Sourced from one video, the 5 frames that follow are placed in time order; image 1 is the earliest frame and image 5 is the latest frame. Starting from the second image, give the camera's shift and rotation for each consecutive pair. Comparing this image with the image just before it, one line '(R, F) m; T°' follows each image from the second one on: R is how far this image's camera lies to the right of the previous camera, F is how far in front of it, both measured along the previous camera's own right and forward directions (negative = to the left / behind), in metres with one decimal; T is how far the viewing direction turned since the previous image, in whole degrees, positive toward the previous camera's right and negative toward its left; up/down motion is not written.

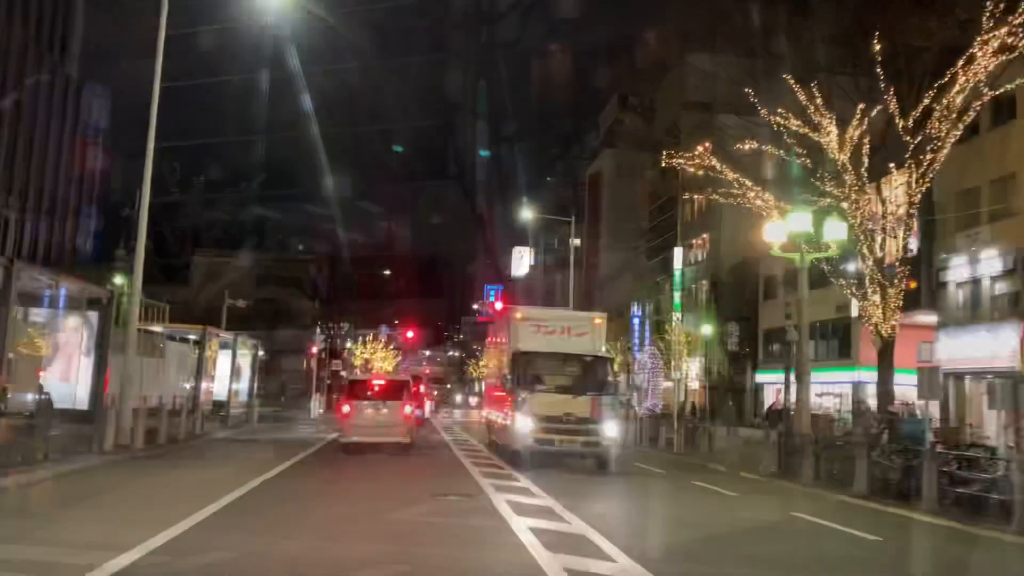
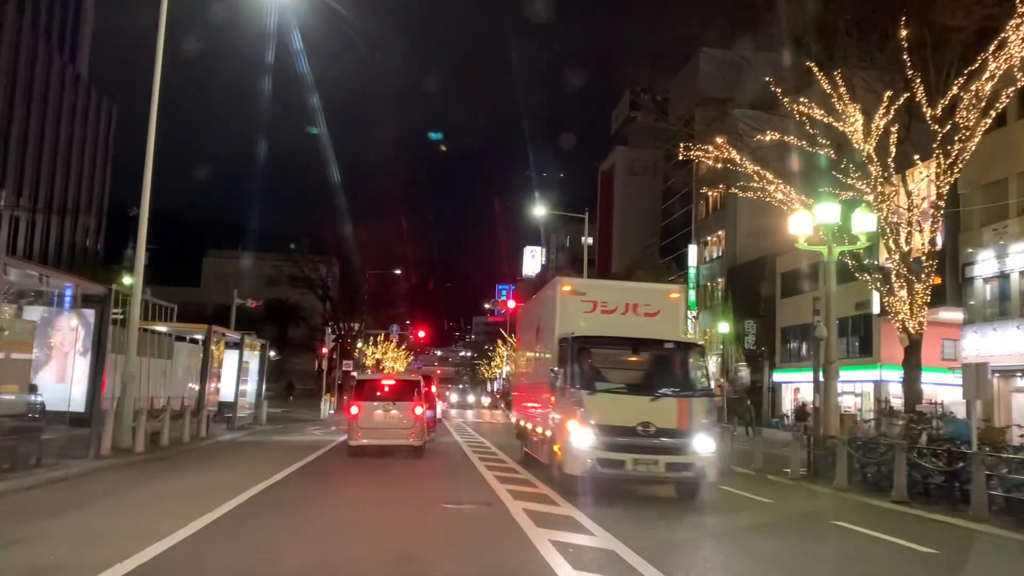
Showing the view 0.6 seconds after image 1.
(-0.1, +0.7) m; -1°
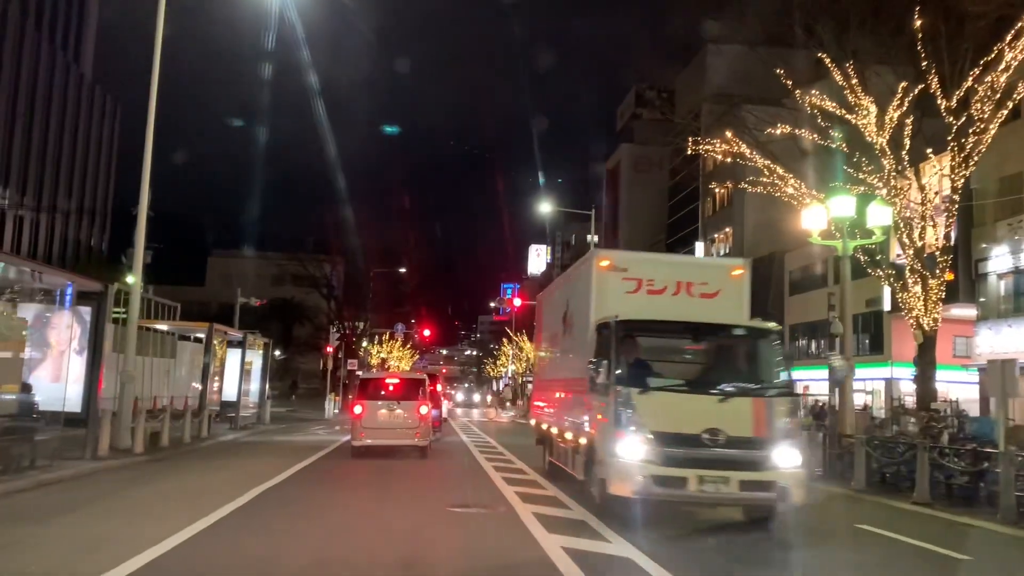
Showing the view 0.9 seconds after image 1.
(0.0, +0.4) m; 0°
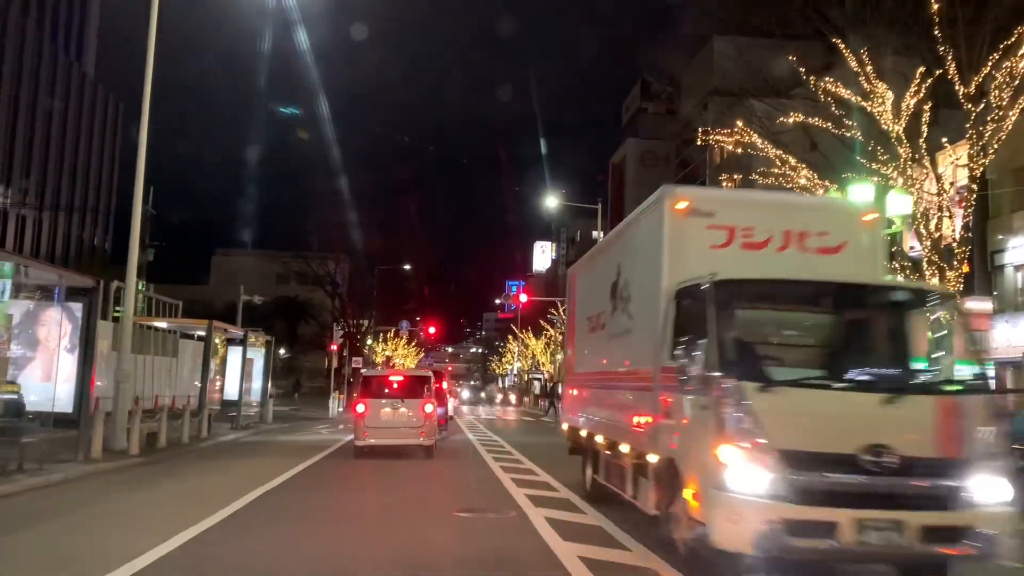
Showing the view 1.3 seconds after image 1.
(0.0, +0.5) m; 0°
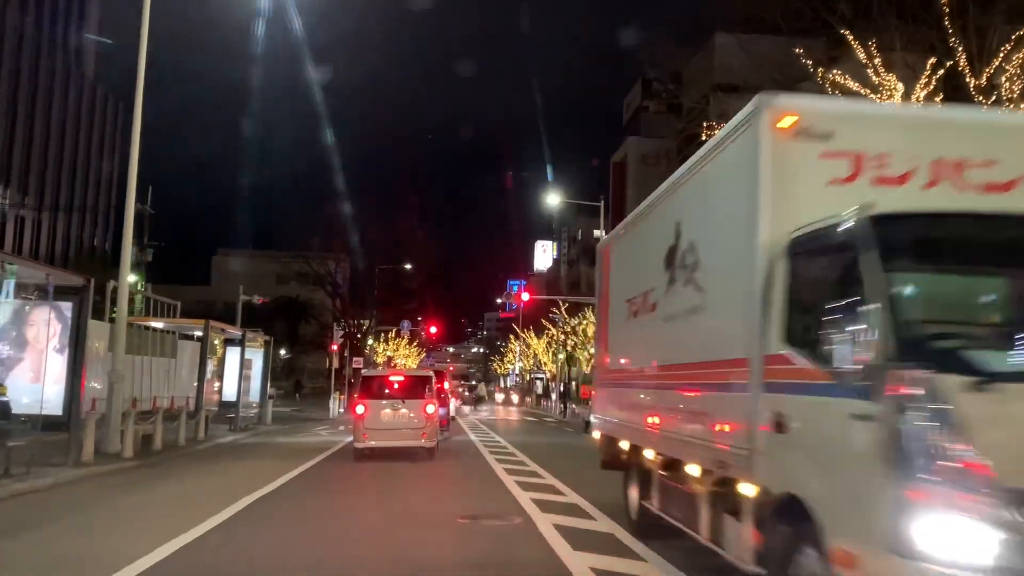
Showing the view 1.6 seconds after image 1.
(0.0, +0.4) m; 0°
